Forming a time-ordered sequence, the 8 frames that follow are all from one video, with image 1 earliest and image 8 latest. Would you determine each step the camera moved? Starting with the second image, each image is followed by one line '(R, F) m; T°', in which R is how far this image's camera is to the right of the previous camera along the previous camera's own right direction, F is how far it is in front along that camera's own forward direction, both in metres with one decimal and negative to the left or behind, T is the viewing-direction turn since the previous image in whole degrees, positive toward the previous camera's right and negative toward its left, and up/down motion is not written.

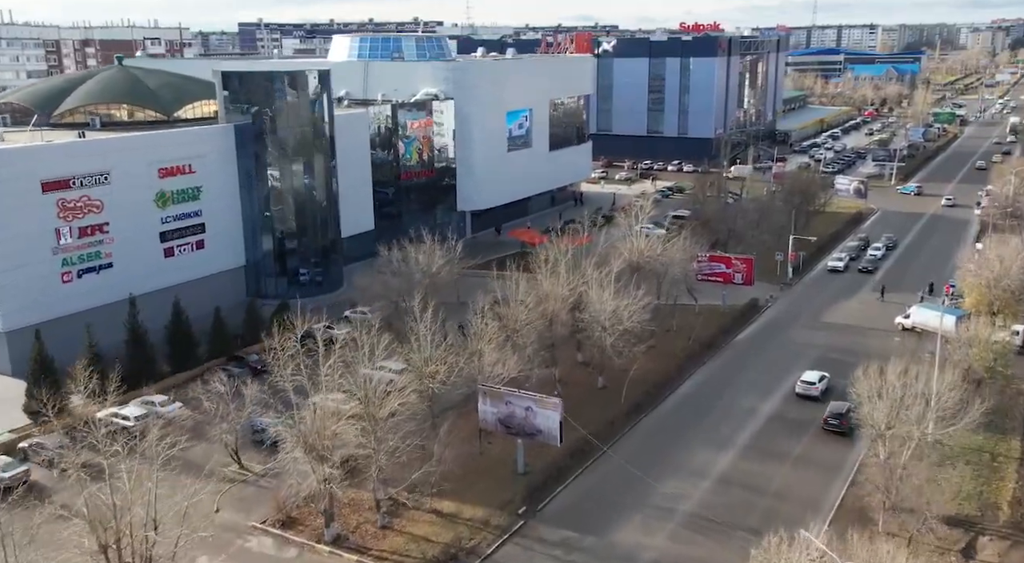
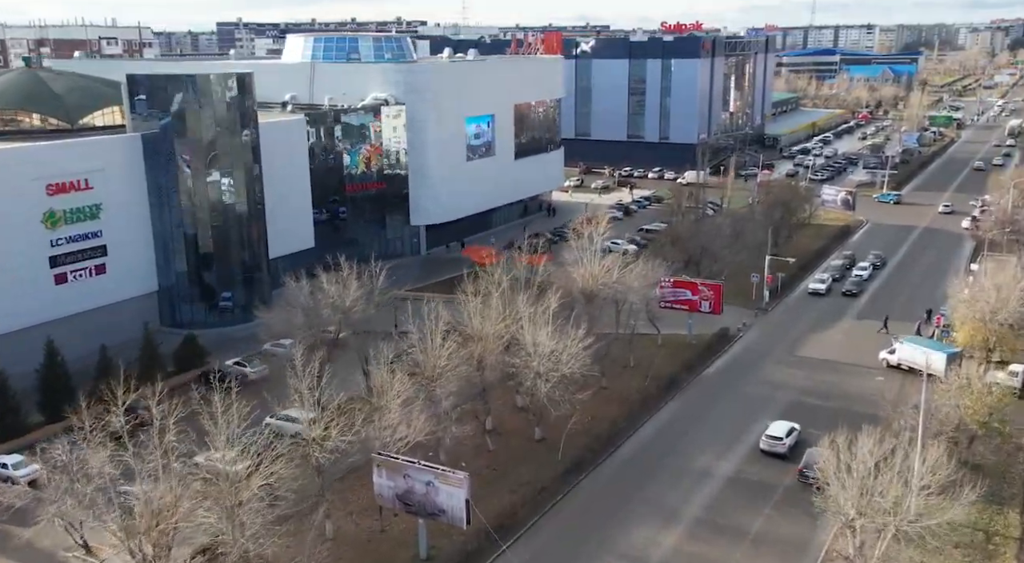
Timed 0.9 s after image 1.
(+2.2, +4.3) m; 0°
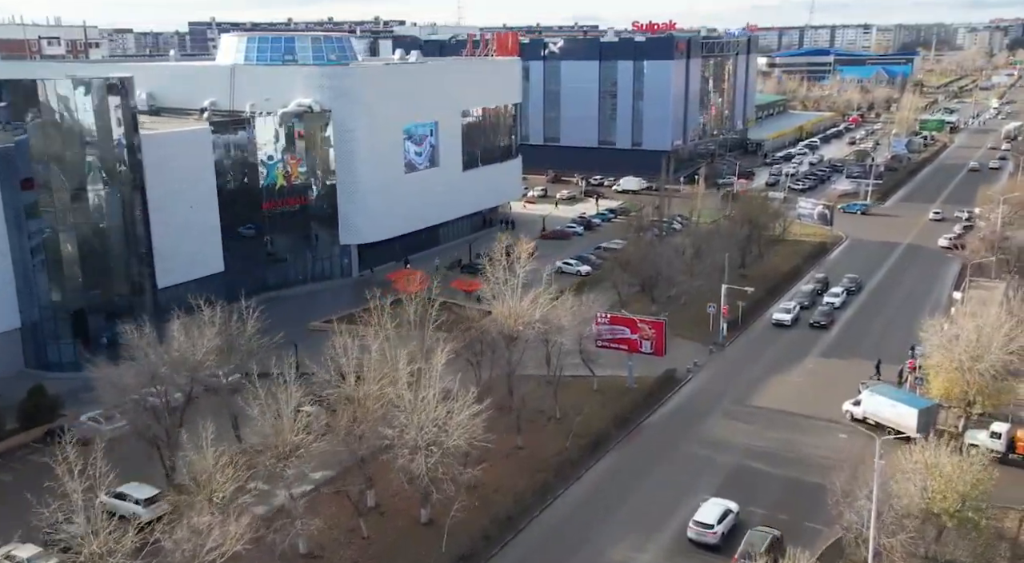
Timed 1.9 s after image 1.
(+2.9, +4.8) m; 0°
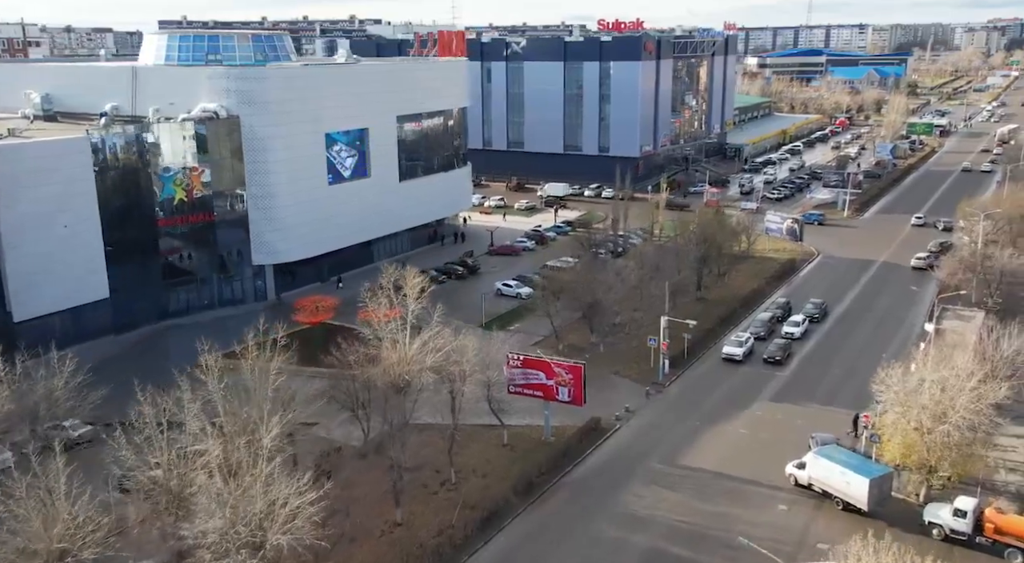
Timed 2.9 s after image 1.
(+3.0, +4.5) m; 0°
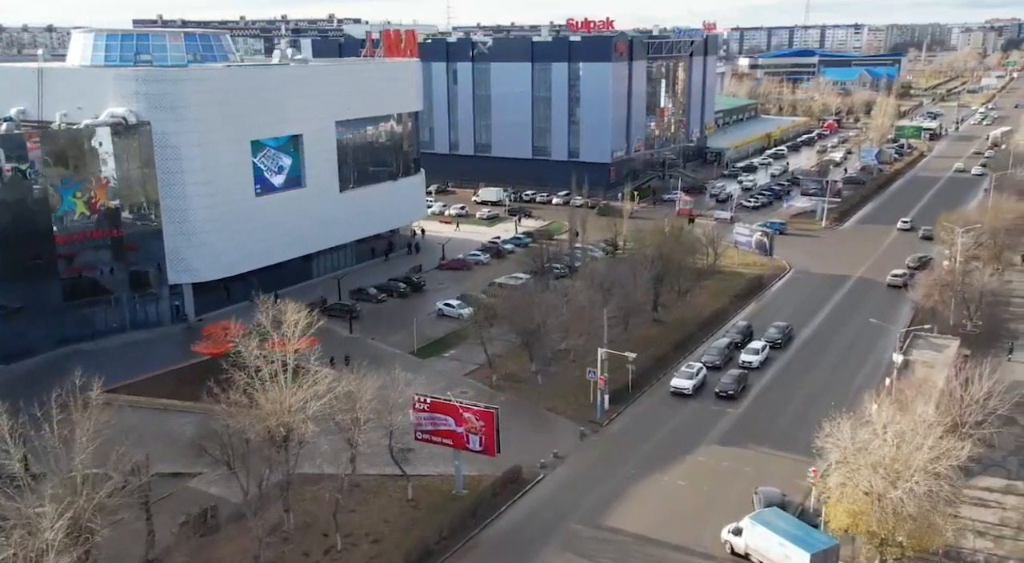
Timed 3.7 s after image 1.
(+2.4, +3.4) m; 0°
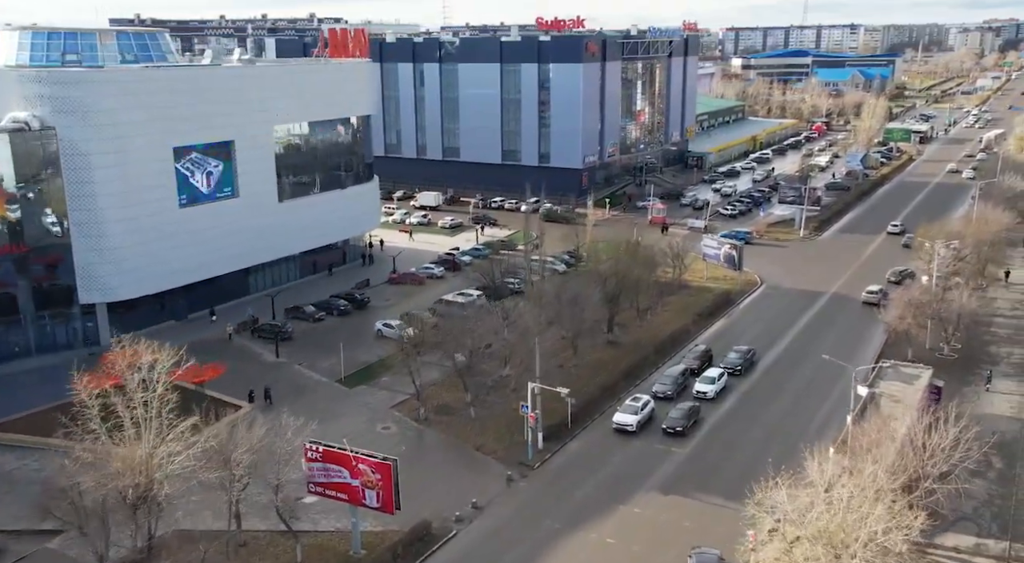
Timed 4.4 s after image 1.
(+2.2, +3.0) m; 0°
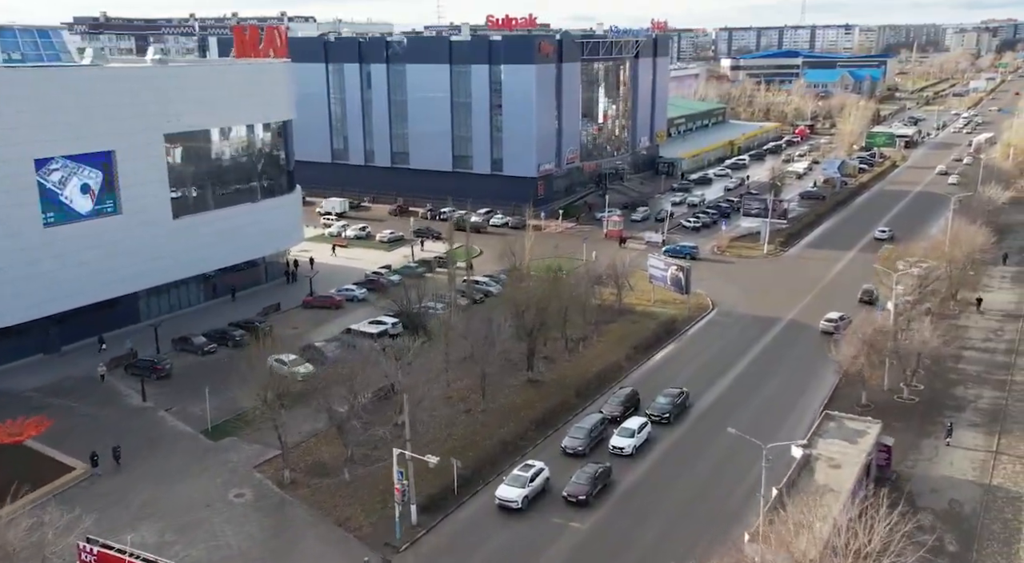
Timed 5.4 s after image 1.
(+3.2, +4.4) m; 0°
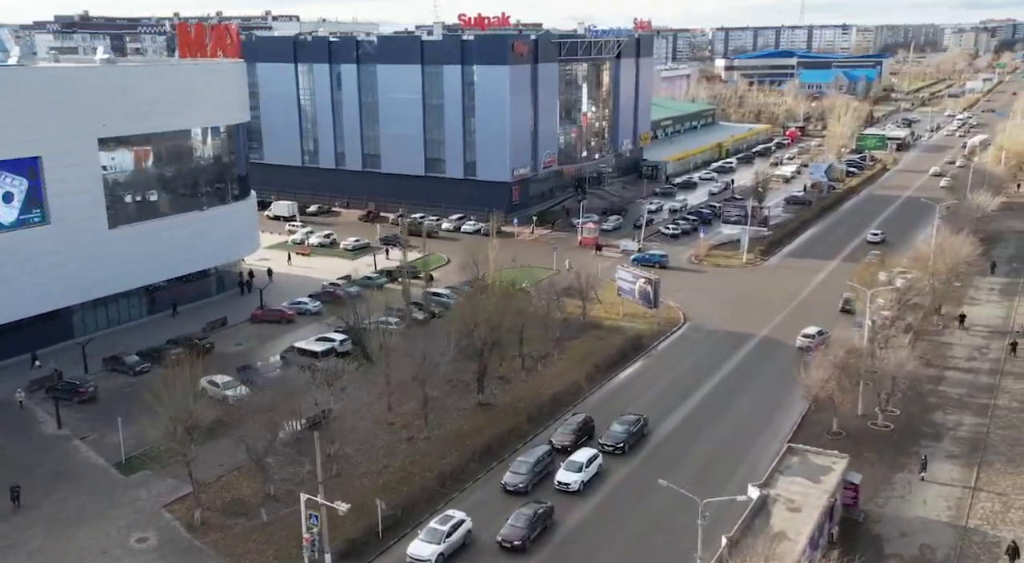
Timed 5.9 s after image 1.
(+1.7, +2.3) m; 0°
